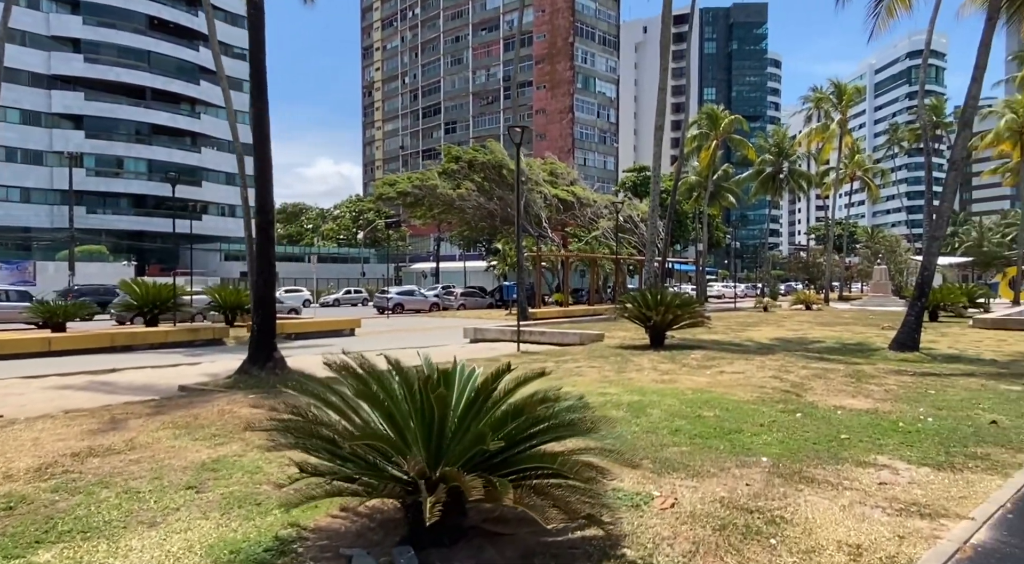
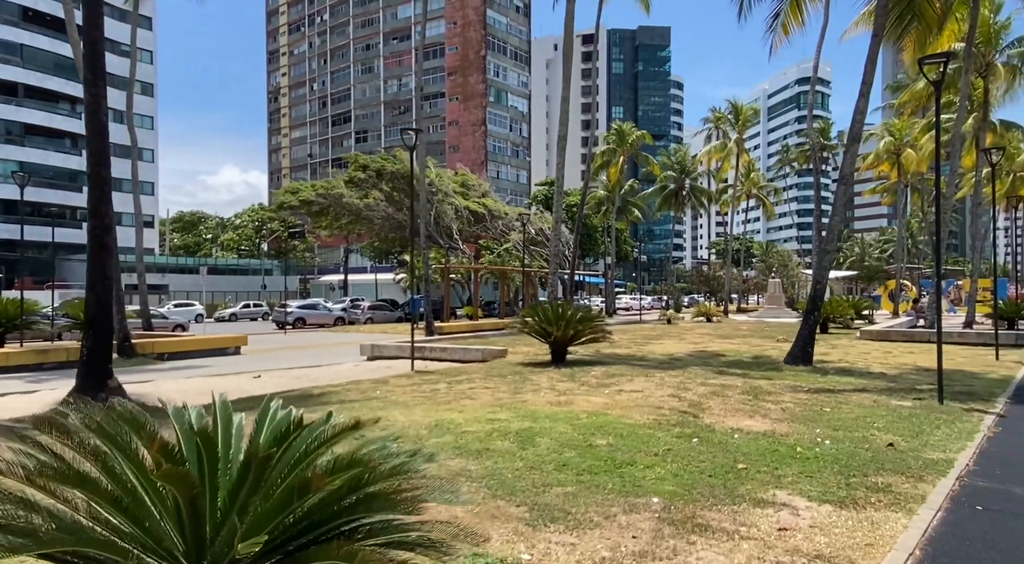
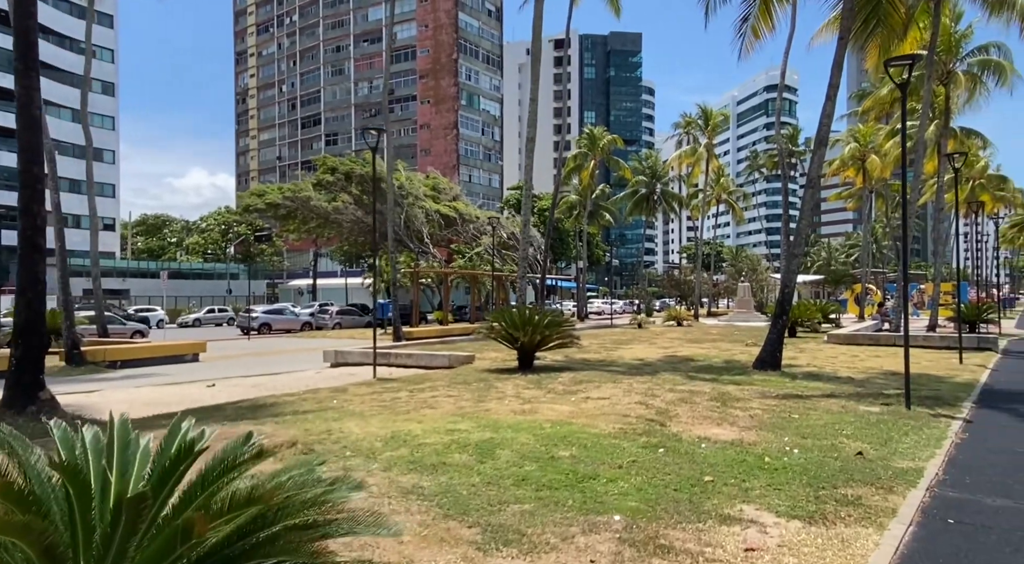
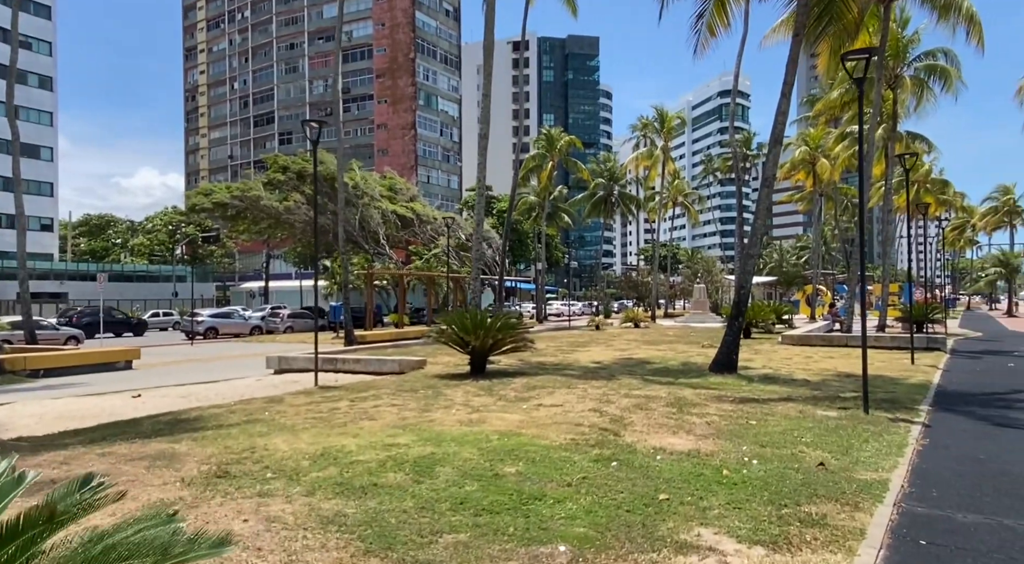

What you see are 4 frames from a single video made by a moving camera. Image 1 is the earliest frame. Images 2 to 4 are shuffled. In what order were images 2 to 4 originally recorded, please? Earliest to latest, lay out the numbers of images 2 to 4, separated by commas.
2, 3, 4
